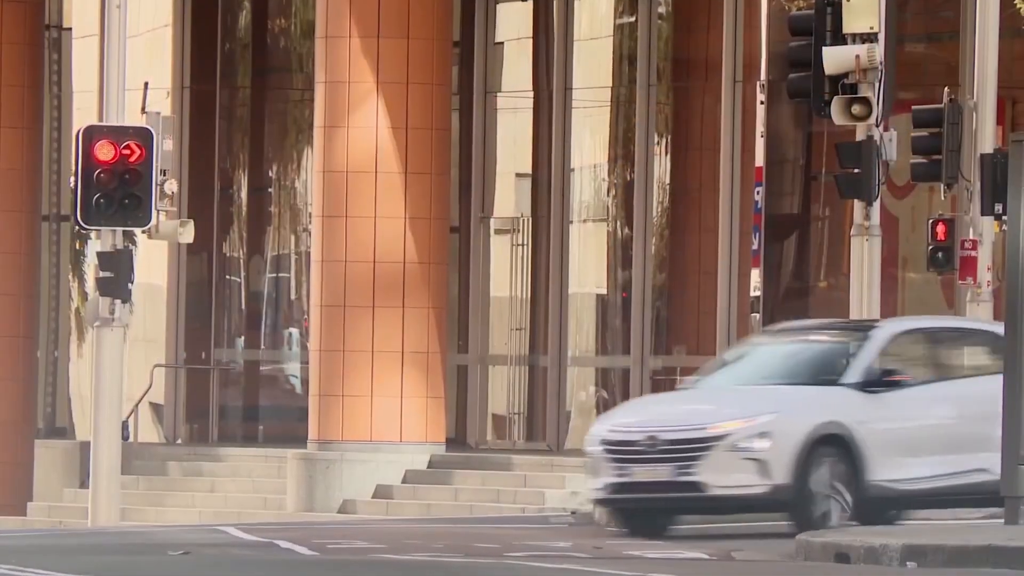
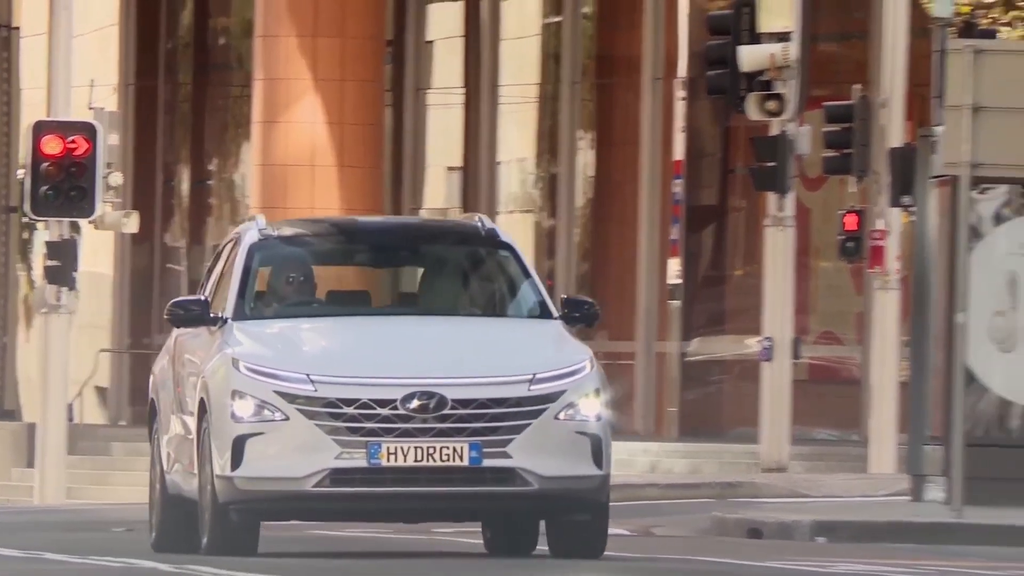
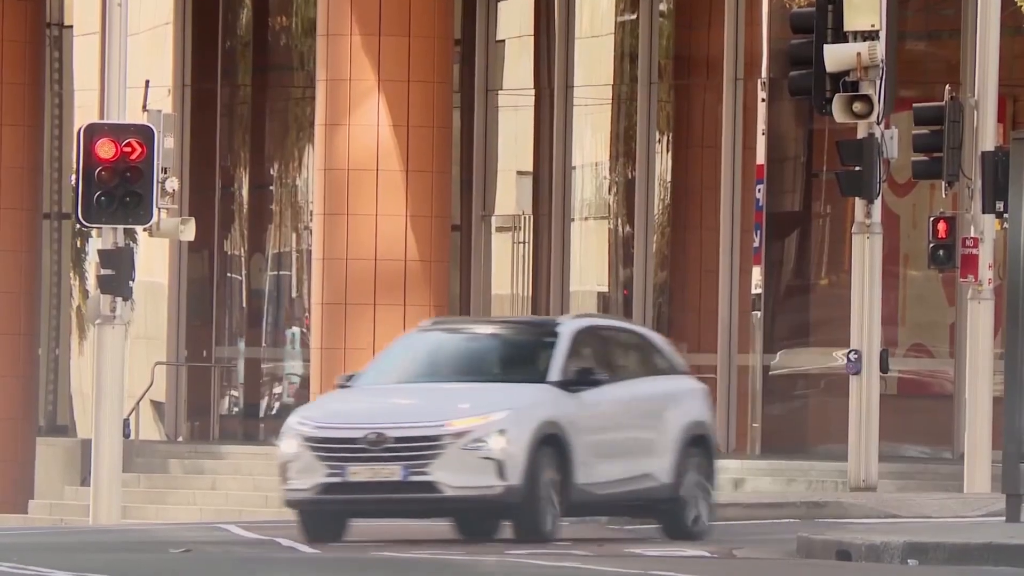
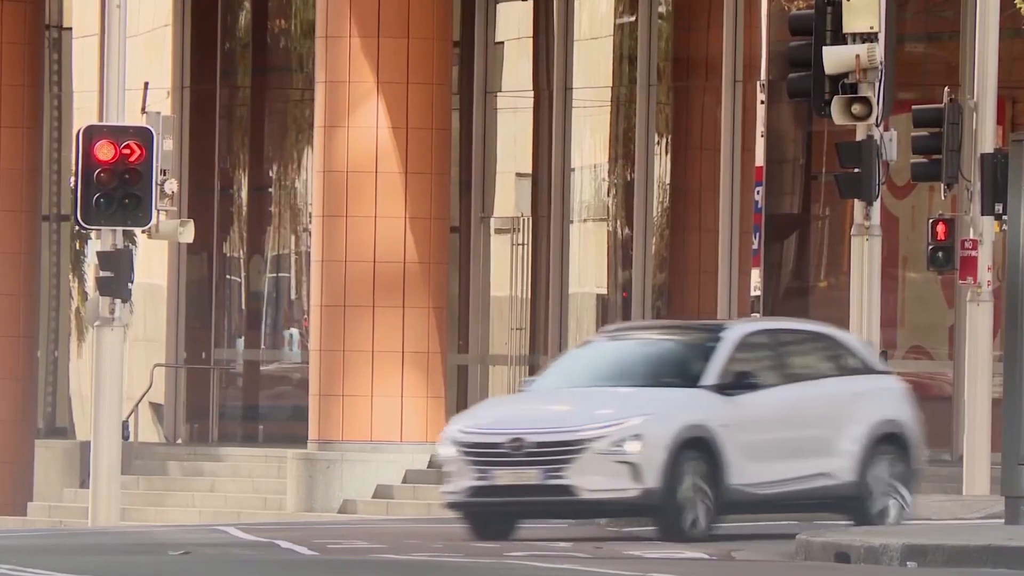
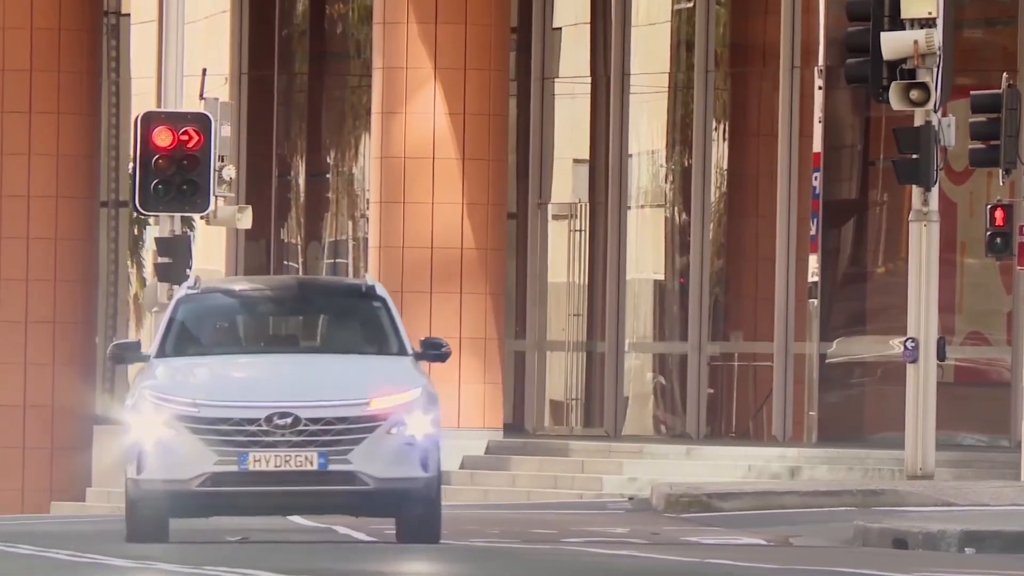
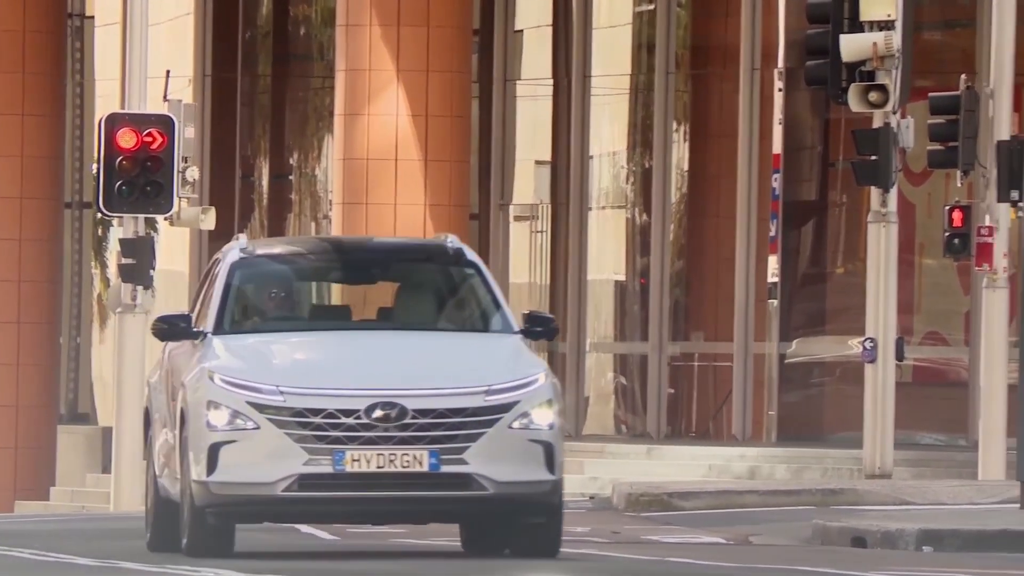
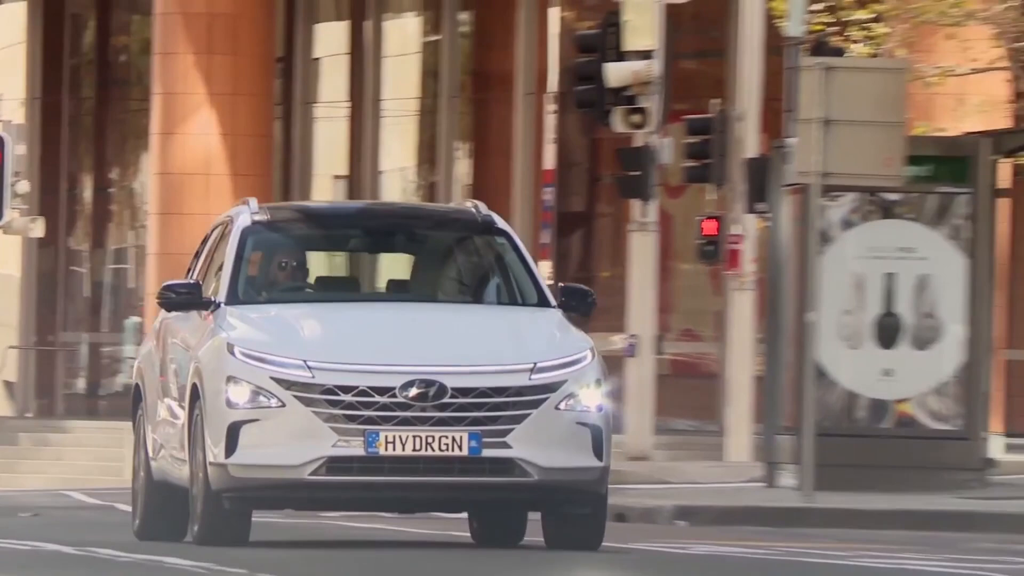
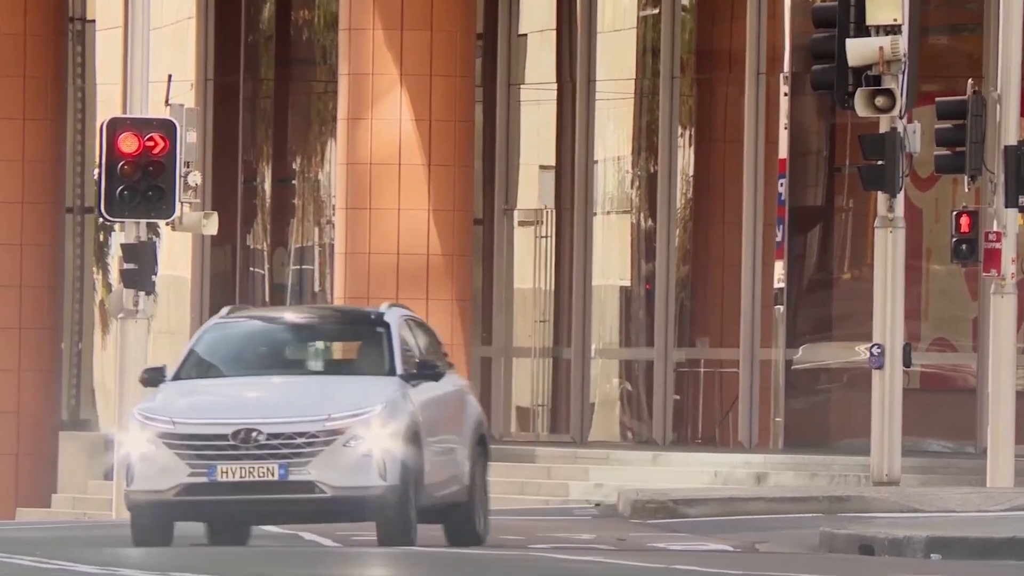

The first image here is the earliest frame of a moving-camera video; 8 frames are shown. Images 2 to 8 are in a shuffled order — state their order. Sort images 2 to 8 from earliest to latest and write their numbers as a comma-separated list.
4, 3, 8, 5, 6, 2, 7
